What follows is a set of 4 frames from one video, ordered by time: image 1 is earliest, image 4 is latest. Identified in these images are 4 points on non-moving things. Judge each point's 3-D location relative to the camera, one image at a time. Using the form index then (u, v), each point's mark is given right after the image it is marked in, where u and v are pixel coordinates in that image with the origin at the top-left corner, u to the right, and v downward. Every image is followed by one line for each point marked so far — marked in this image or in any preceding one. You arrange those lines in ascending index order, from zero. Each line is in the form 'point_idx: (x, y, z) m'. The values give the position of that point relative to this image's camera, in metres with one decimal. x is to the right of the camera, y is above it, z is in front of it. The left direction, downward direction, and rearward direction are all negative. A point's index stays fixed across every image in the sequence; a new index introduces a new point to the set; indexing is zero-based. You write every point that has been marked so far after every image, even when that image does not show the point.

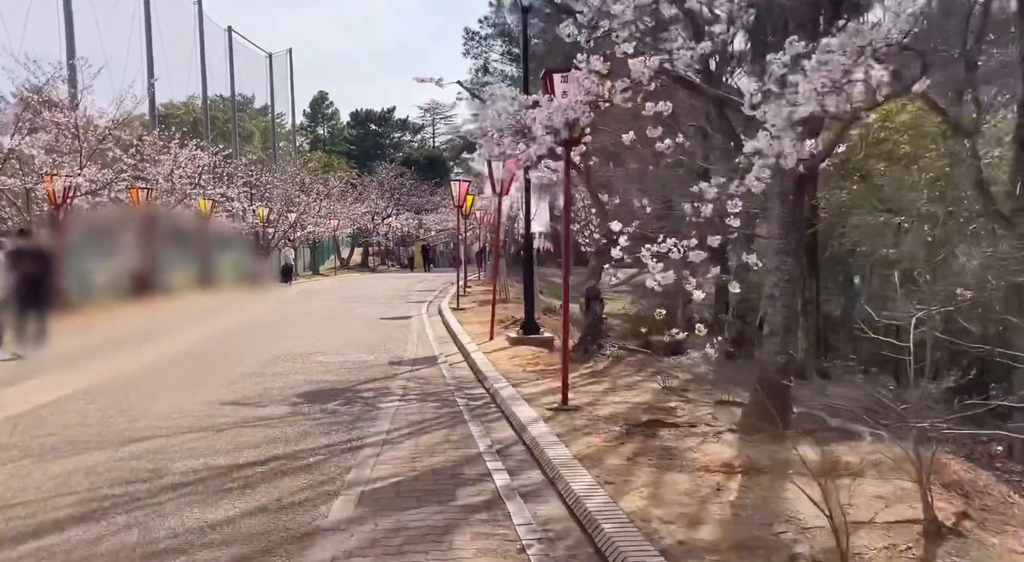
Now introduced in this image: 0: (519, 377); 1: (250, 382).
0: (+0.1, -1.1, +12.6) m
1: (-3.0, -1.2, +12.4) m
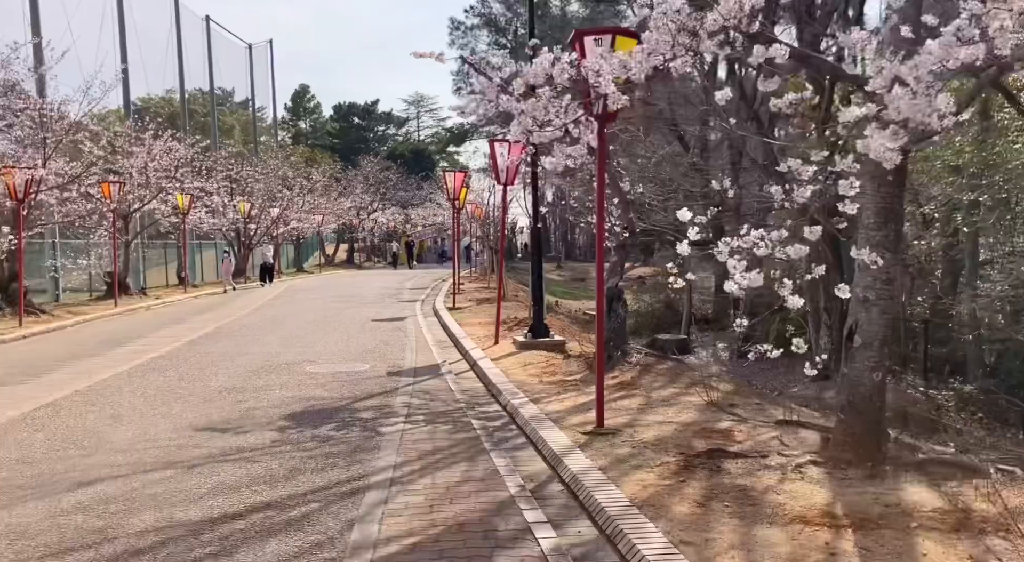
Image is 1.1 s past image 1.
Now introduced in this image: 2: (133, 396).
0: (+0.3, -1.1, +11.1) m
1: (-2.8, -1.2, +10.7) m
2: (-3.9, -1.2, +11.1) m
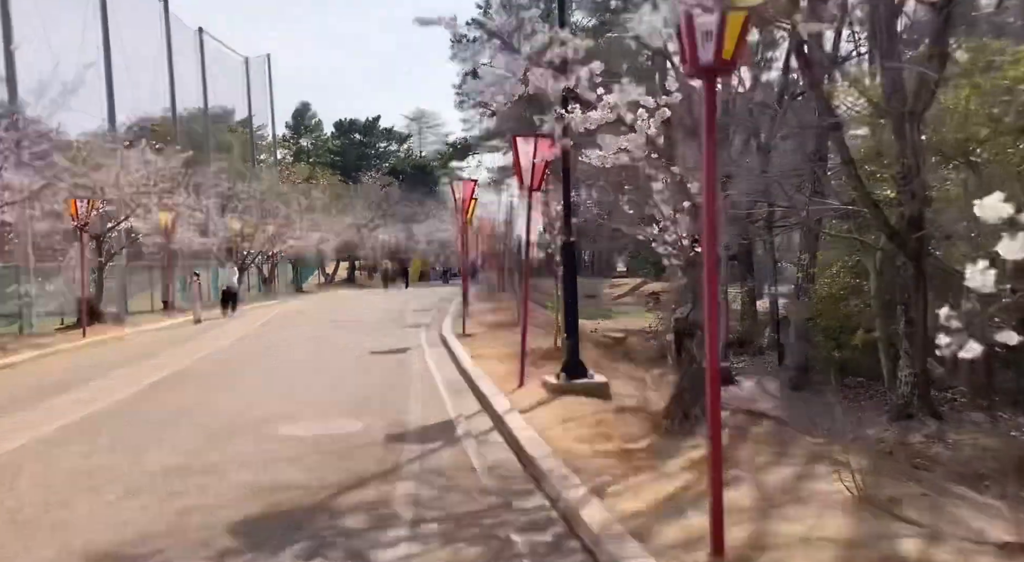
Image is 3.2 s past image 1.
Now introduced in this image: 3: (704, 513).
0: (+0.6, -1.4, +7.9) m
1: (-2.4, -1.5, +7.5) m
2: (-3.5, -1.5, +7.9) m
3: (+1.2, -1.4, +6.6) m
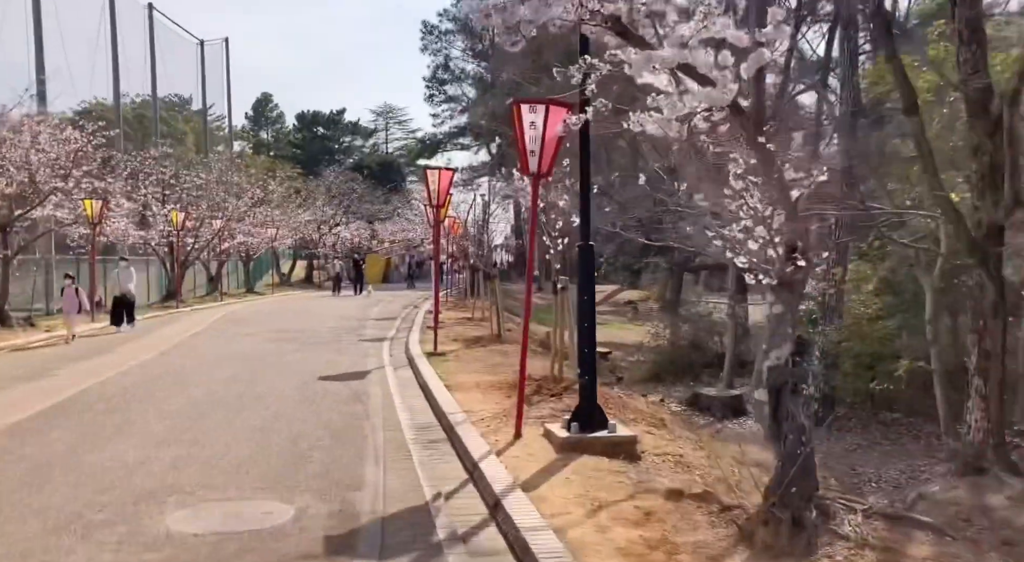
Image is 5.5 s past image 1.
0: (+0.7, -1.6, +4.5) m
1: (-2.3, -1.6, +4.1) m
2: (-3.4, -1.5, +4.3) m
3: (+1.3, -1.6, +3.3) m
